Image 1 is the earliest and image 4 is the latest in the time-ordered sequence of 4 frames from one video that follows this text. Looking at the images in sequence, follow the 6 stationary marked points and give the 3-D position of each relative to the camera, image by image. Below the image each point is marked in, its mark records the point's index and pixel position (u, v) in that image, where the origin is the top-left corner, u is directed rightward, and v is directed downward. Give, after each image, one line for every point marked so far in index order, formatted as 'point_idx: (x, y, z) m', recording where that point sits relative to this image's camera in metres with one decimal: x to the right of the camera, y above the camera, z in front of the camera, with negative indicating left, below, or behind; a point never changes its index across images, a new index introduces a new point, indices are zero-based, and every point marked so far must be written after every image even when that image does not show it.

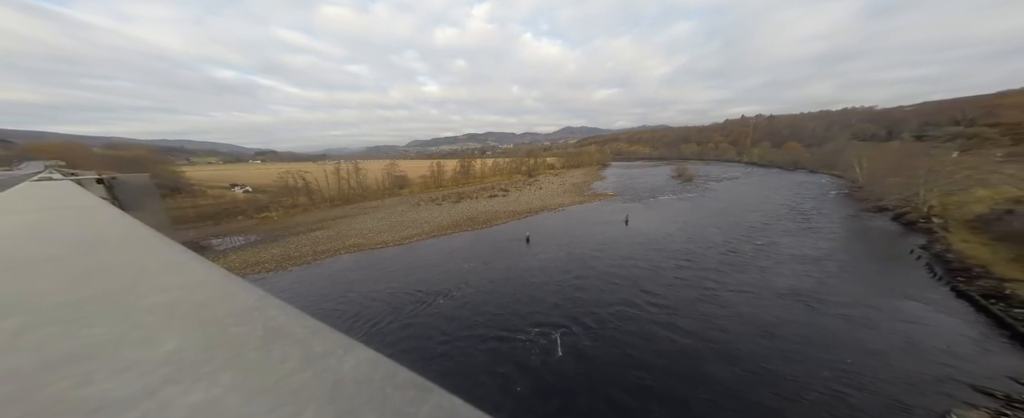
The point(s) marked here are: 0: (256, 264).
0: (-15.7, -3.3, +17.9) m
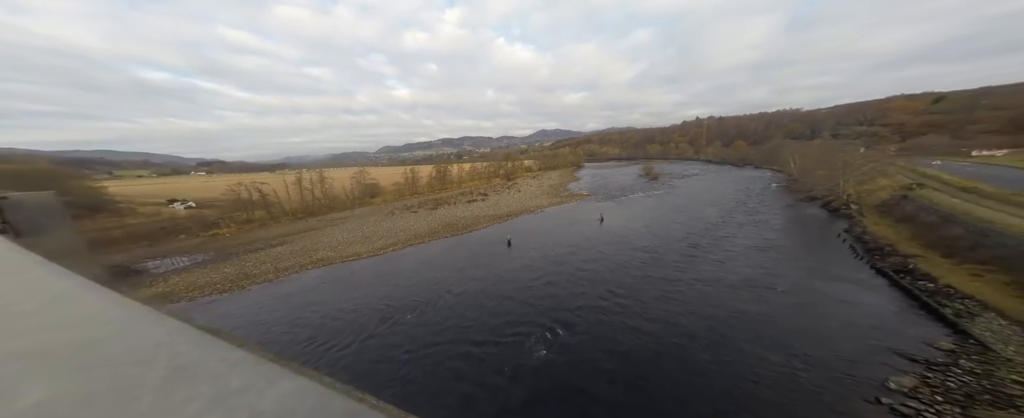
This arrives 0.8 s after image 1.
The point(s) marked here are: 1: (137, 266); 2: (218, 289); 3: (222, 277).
0: (-16.7, -4.2, +16.1) m
1: (-22.7, -3.5, +17.7) m
2: (-16.1, -4.3, +15.9) m
3: (-17.0, -3.9, +17.2) m
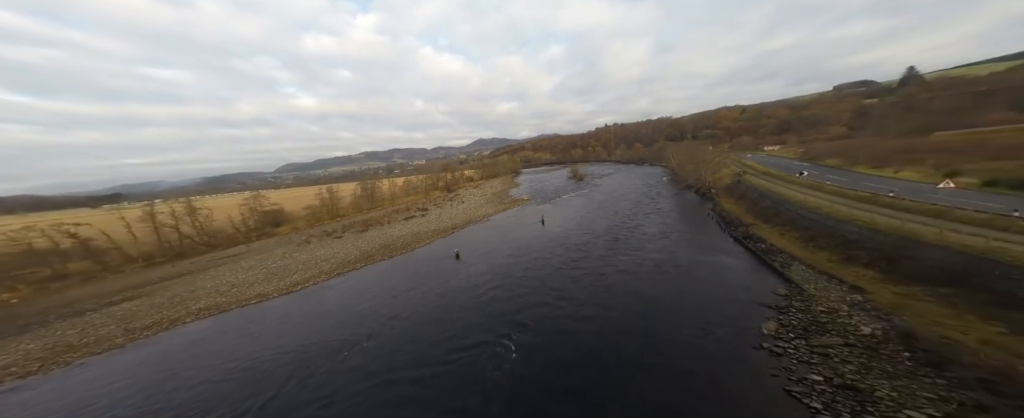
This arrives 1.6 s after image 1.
0: (-18.0, -6.4, +10.8) m
1: (-24.2, -6.4, +10.6) m
2: (-17.3, -6.4, +10.8) m
3: (-18.6, -6.2, +11.7) m
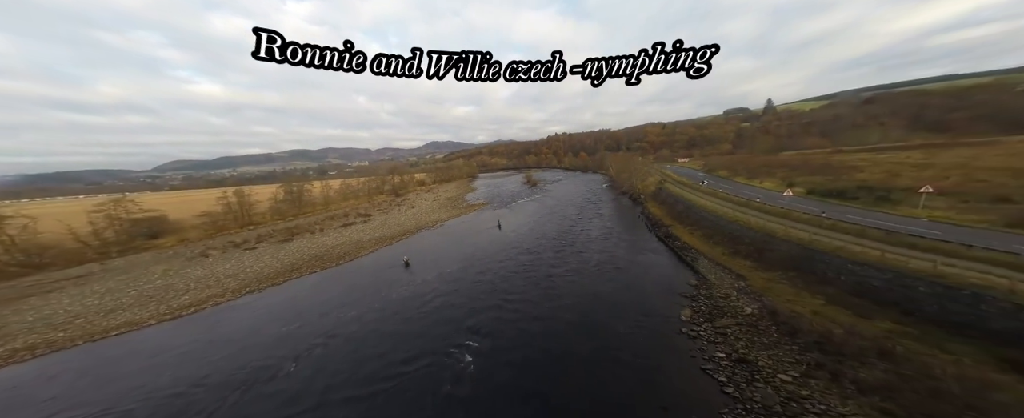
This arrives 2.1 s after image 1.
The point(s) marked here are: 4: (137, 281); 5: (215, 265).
0: (-18.4, -6.7, +6.4) m
1: (-24.4, -6.7, +5.0) m
2: (-17.7, -6.8, +6.6) m
3: (-19.2, -6.6, +7.2) m
4: (-20.8, -4.3, +16.9) m
5: (-19.3, -3.9, +19.2) m
